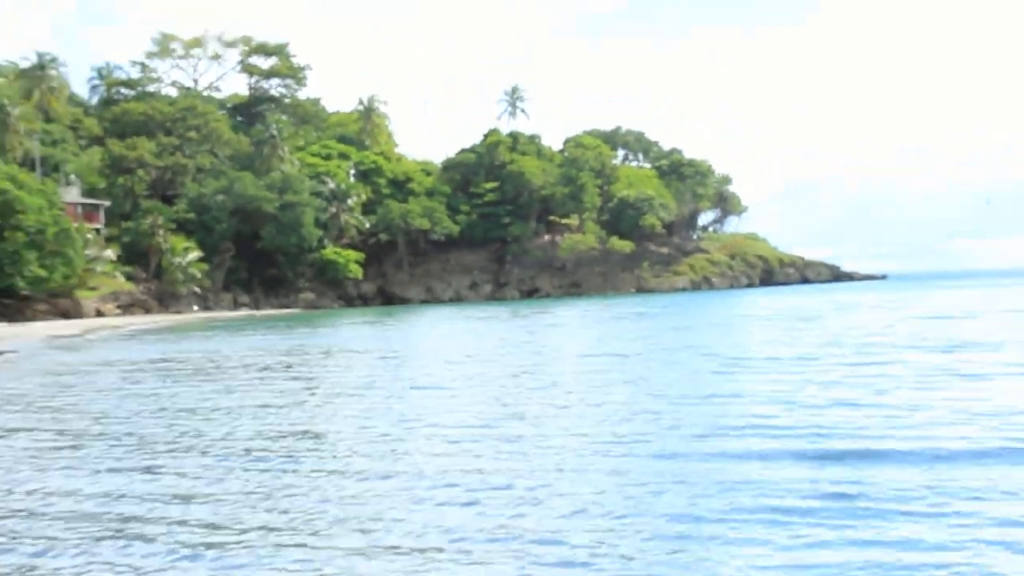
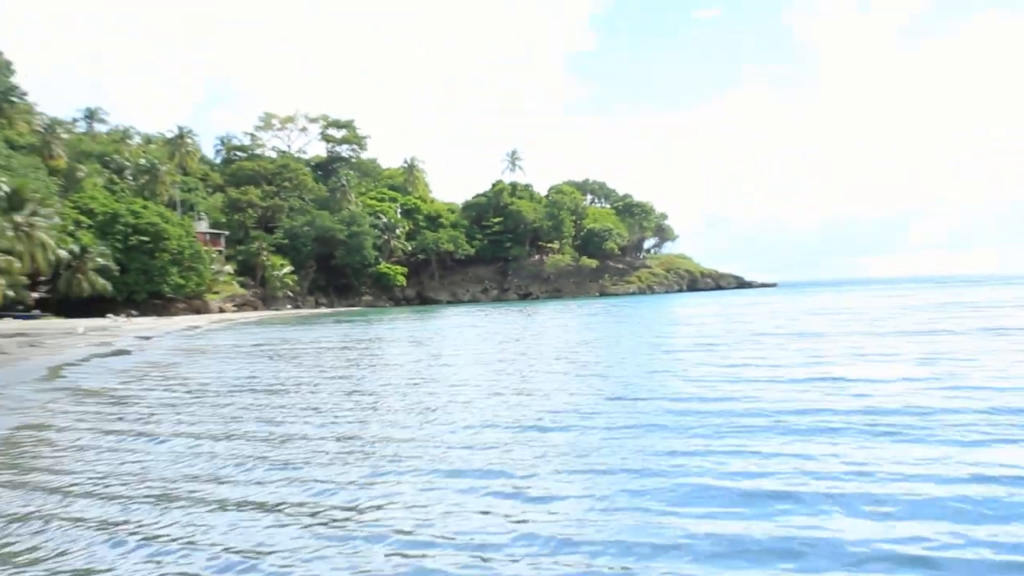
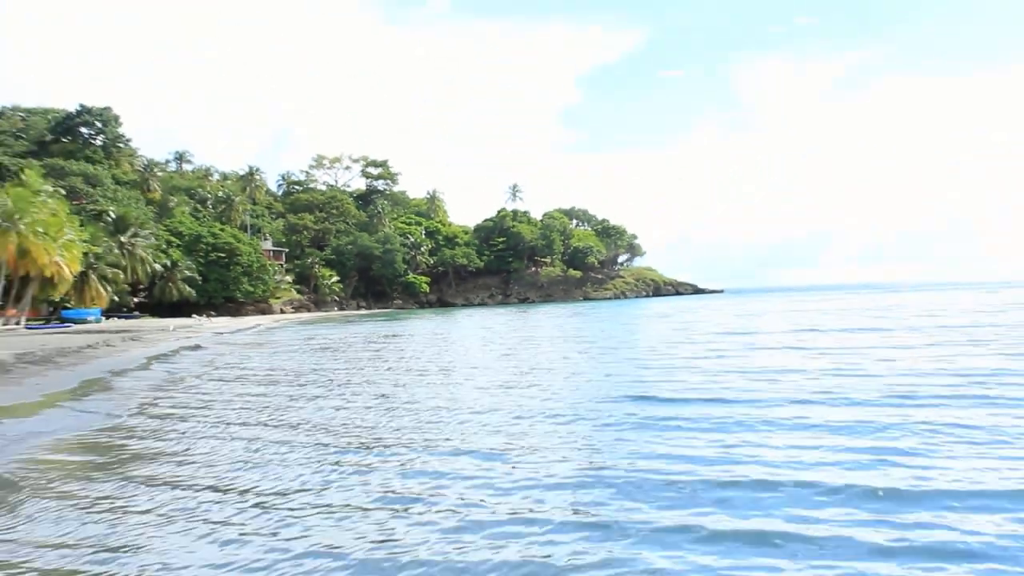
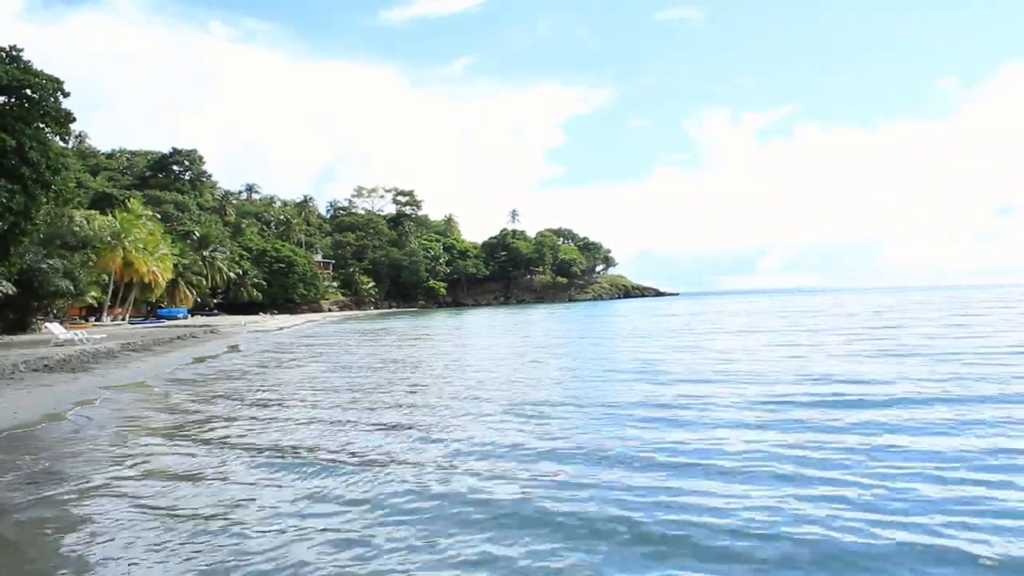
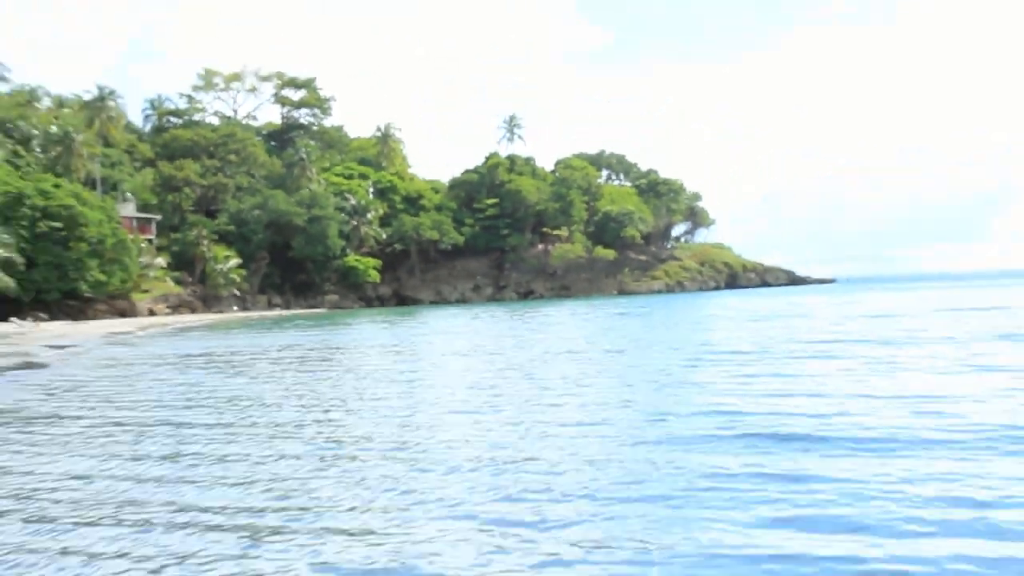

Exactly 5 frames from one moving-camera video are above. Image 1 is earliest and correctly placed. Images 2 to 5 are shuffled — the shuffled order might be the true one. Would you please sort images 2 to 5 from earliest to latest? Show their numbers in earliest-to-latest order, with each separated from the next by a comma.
5, 2, 3, 4
